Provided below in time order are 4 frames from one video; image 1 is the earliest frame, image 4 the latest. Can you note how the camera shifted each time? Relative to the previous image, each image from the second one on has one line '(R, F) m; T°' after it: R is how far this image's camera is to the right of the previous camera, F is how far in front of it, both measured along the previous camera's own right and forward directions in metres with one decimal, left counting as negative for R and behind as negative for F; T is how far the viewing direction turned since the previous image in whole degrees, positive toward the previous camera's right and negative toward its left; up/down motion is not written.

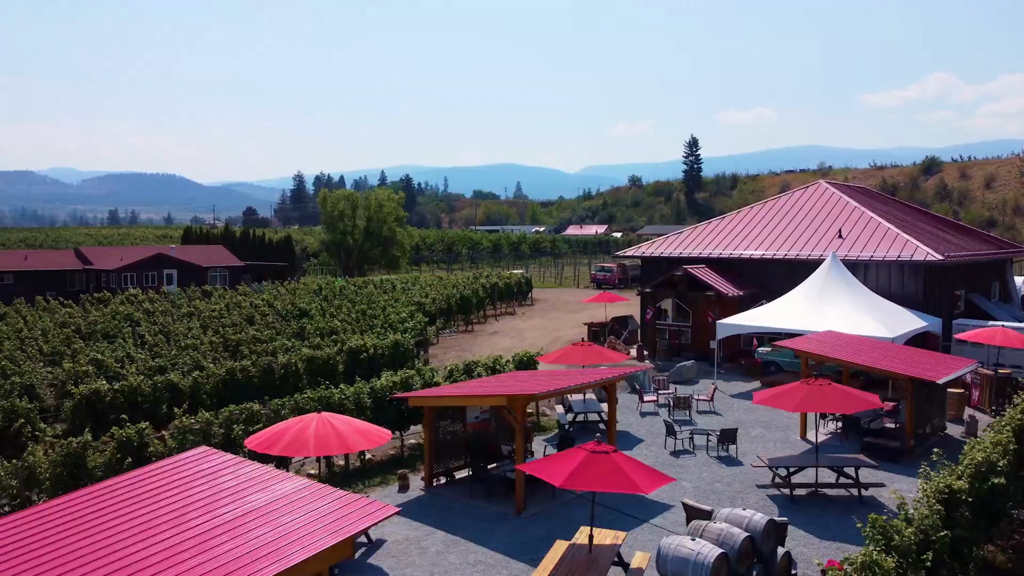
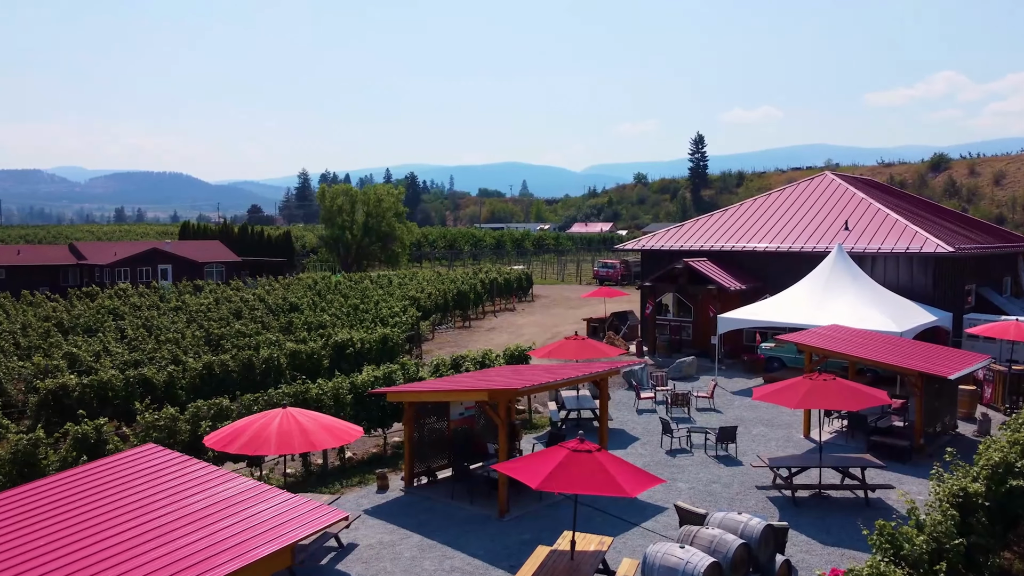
(+0.3, +0.8) m; 0°
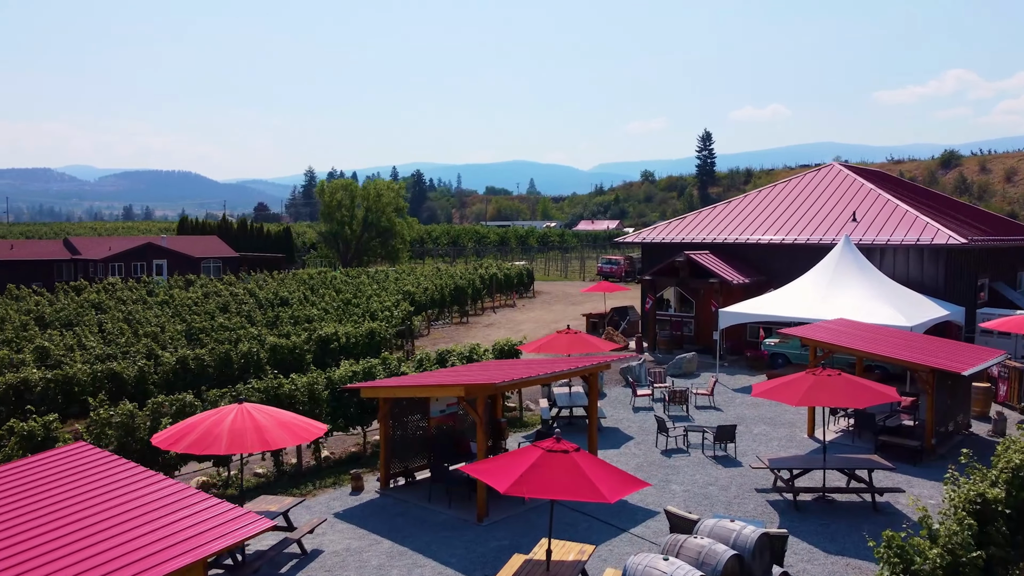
(+0.4, +0.8) m; -1°
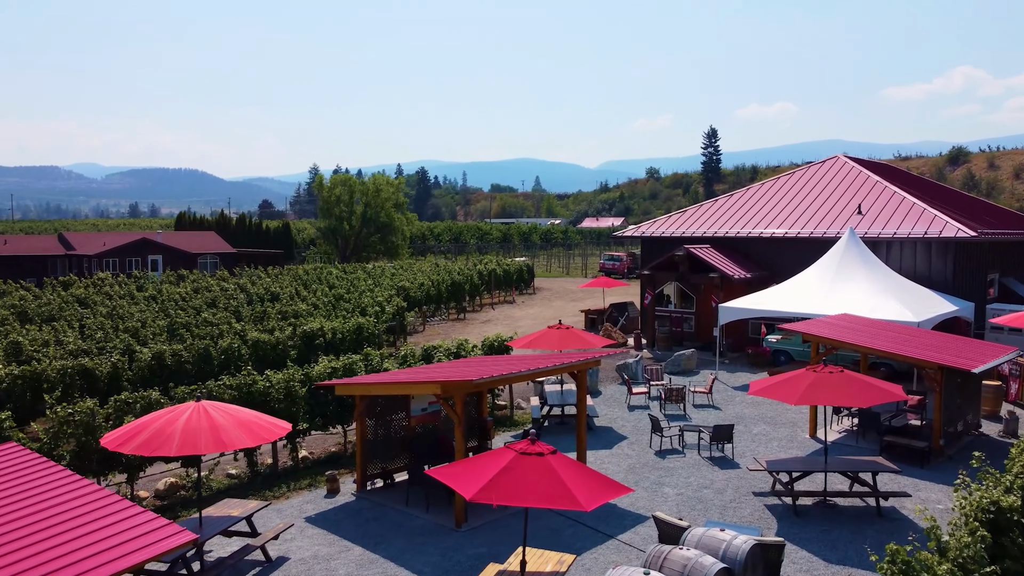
(+0.3, +0.7) m; 0°
